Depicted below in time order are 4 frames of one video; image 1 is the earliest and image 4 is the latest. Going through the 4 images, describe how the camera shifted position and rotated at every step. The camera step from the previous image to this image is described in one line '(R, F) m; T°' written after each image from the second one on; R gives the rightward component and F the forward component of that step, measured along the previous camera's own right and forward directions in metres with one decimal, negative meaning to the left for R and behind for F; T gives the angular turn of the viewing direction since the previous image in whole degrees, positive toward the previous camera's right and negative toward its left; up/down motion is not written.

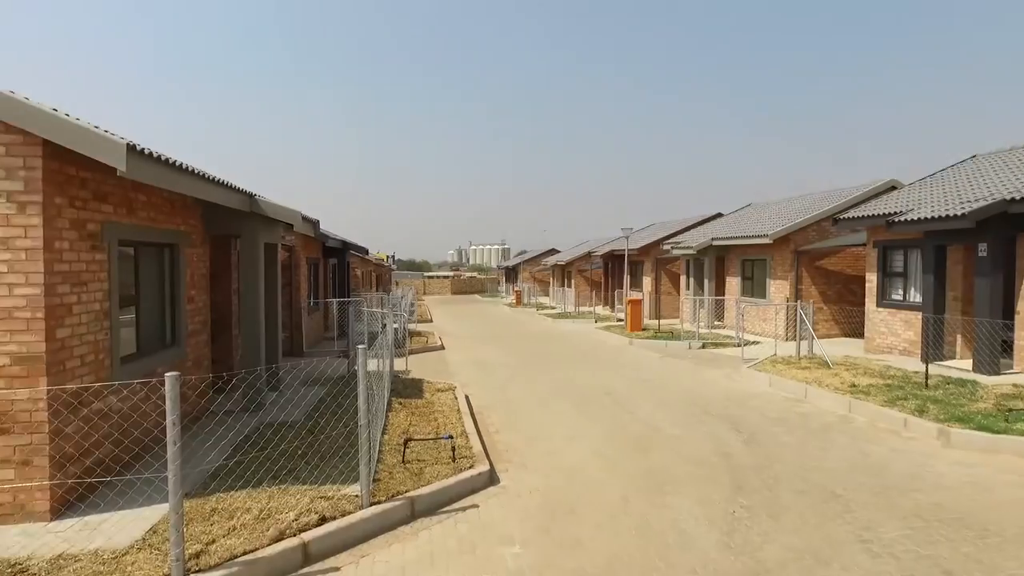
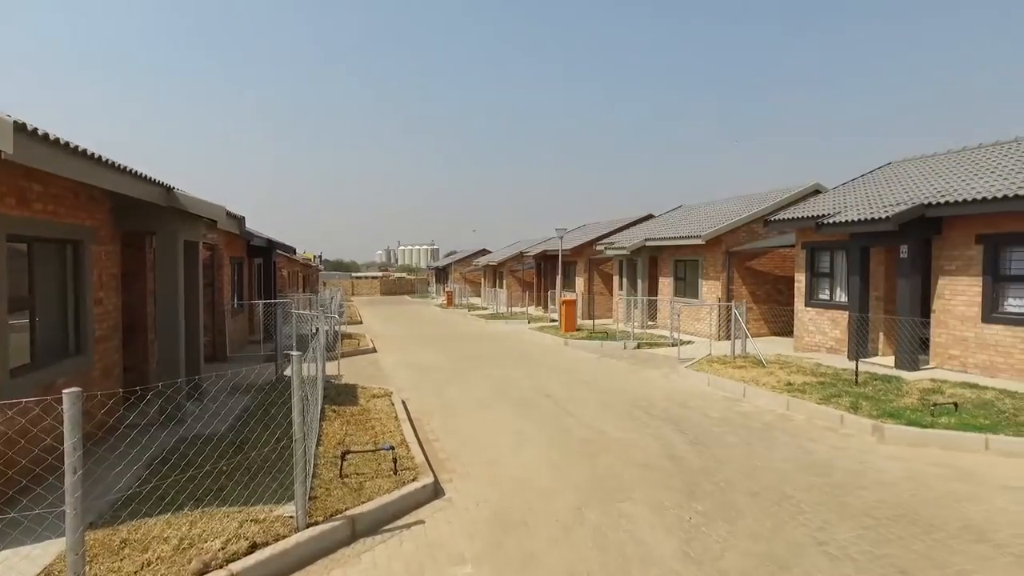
(-0.1, +0.2) m; +6°
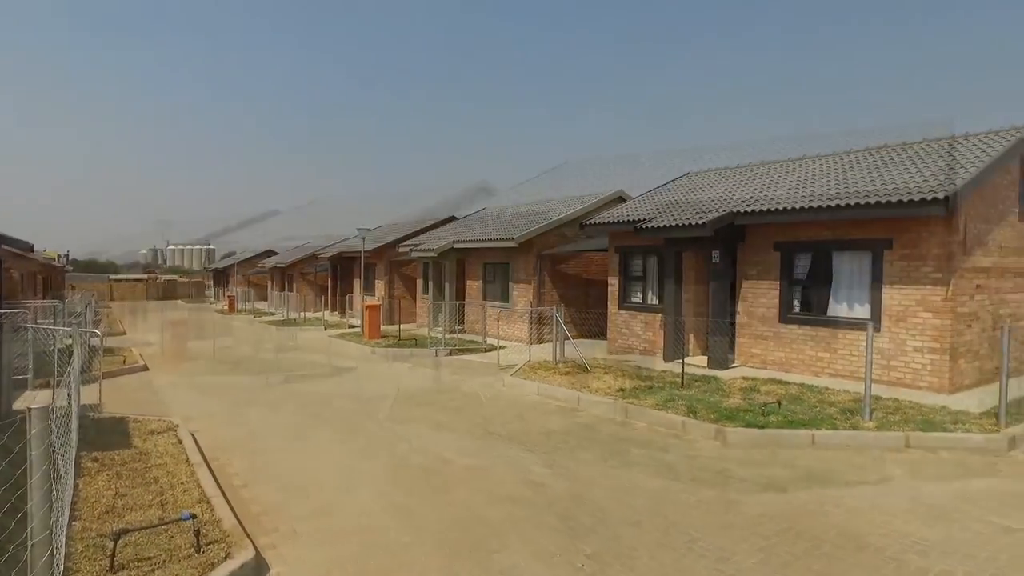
(-0.3, +0.8) m; +18°
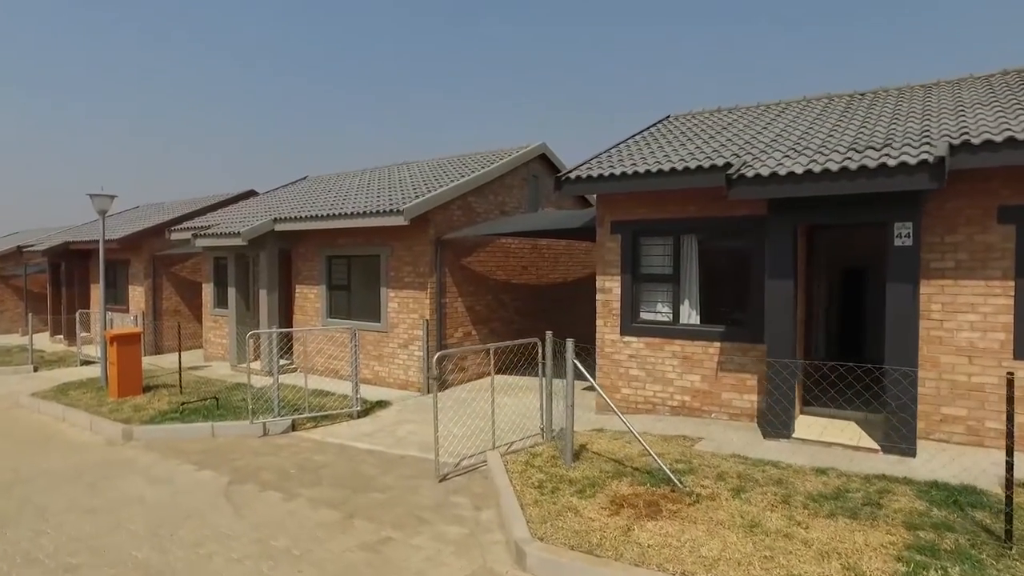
(-1.8, +4.2) m; +5°
